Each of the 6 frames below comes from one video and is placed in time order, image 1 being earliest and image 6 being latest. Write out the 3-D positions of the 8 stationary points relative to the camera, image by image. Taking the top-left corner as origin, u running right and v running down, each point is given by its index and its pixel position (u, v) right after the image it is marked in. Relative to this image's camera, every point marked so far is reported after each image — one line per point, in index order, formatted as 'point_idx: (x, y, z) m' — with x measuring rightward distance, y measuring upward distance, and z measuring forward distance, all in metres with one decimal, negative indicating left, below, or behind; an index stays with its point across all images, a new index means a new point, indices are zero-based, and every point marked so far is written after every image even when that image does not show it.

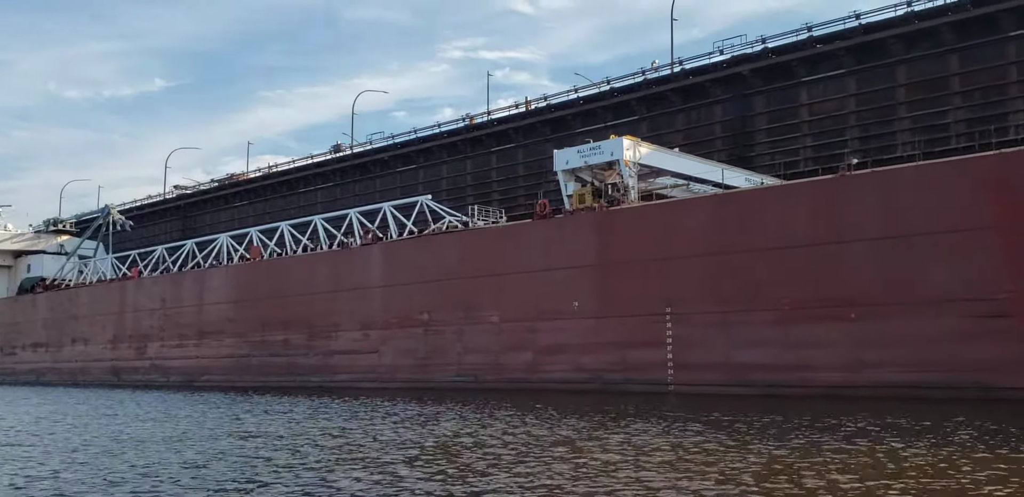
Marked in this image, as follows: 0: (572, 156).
0: (+1.0, +1.5, +15.6) m
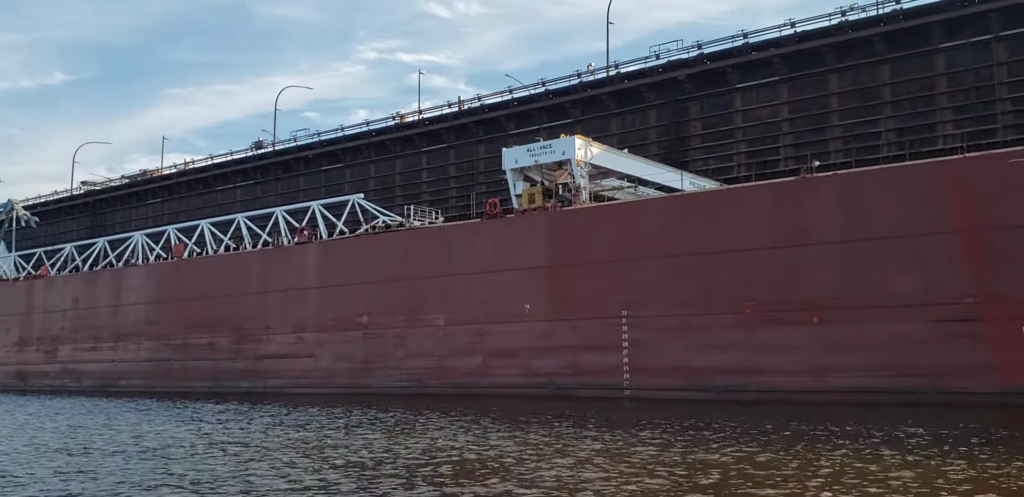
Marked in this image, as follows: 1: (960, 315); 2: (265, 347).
0: (+0.1, +1.5, +15.1) m
1: (+4.7, -0.7, +10.2) m
2: (-4.3, -1.7, +17.0) m
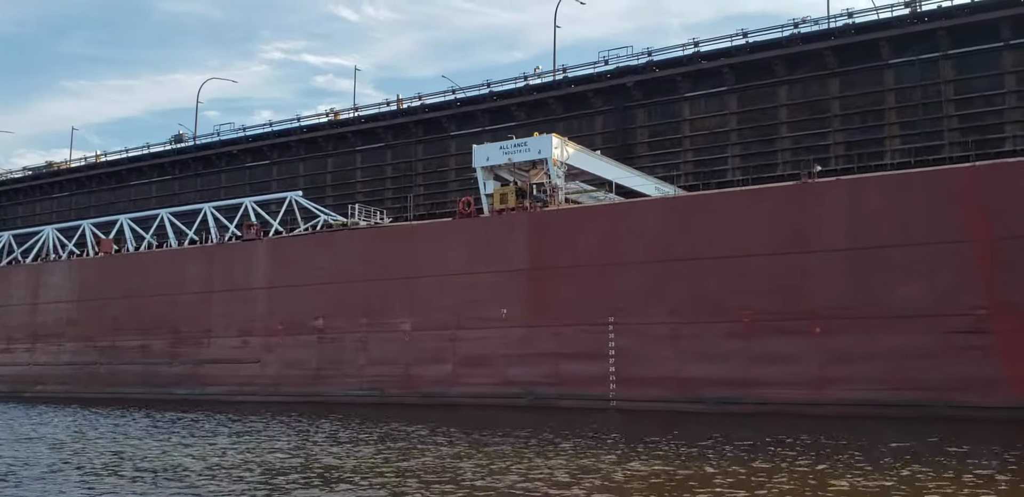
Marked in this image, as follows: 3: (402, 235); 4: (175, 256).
0: (-0.3, +1.4, +14.4) m
1: (+4.7, -0.8, +9.9) m
2: (-5.0, -1.7, +15.8) m
3: (-1.6, +0.2, +13.9) m
4: (-5.7, -0.1, +16.5) m
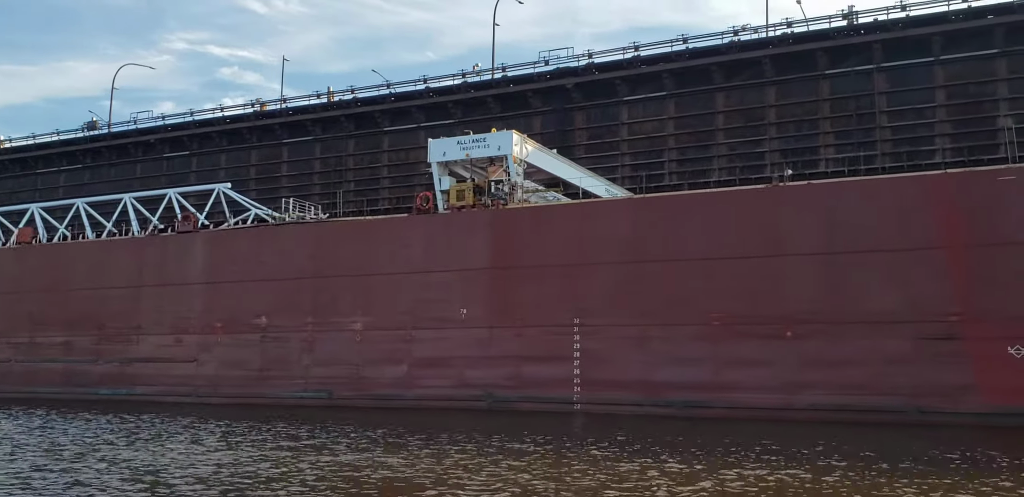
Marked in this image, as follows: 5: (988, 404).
0: (-0.9, +1.4, +14.0) m
1: (+4.4, -0.9, +10.0) m
2: (-5.8, -1.5, +14.9) m
3: (-2.2, +0.3, +13.4) m
4: (-6.5, 0.0, +15.5) m
5: (+4.8, -1.6, +9.8) m
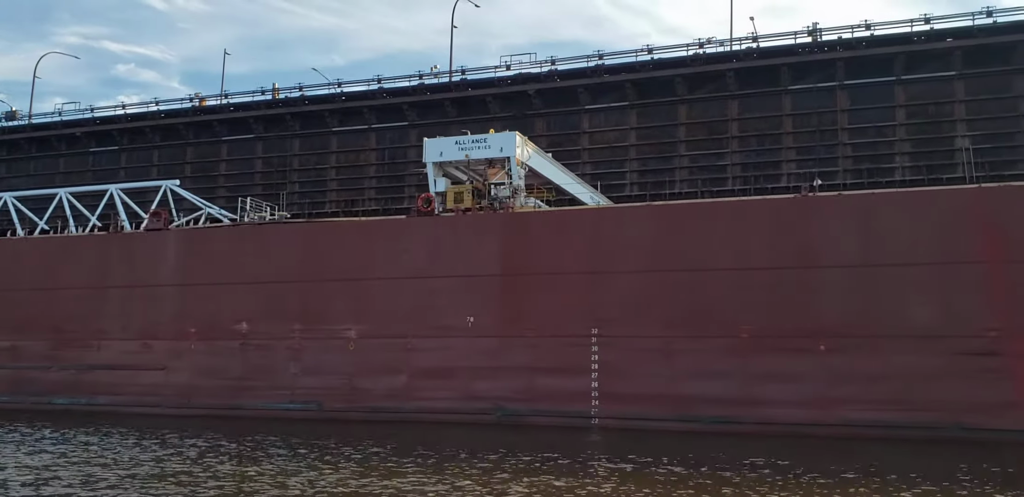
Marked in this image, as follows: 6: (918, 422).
0: (-0.9, +1.4, +13.4) m
1: (+4.7, -1.0, +9.9) m
2: (-5.9, -1.5, +13.7) m
3: (-2.1, +0.2, +12.6) m
4: (-6.7, +0.1, +14.3) m
5: (+5.1, -1.7, +9.7) m
6: (+4.2, -1.8, +10.0) m
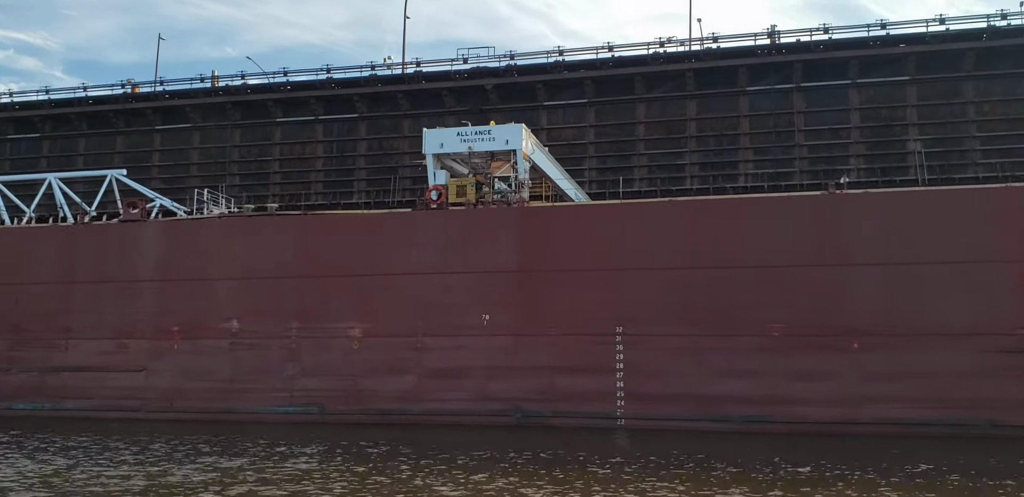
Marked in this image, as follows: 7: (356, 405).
0: (-0.9, +1.4, +12.8) m
1: (+5.1, -1.0, +10.0) m
2: (-5.9, -1.4, +12.7) m
3: (-2.0, +0.3, +12.0) m
4: (-6.7, +0.2, +13.1) m
5: (+5.5, -1.7, +9.9) m
6: (+4.5, -1.8, +10.1) m
7: (-1.9, -1.9, +11.6) m
